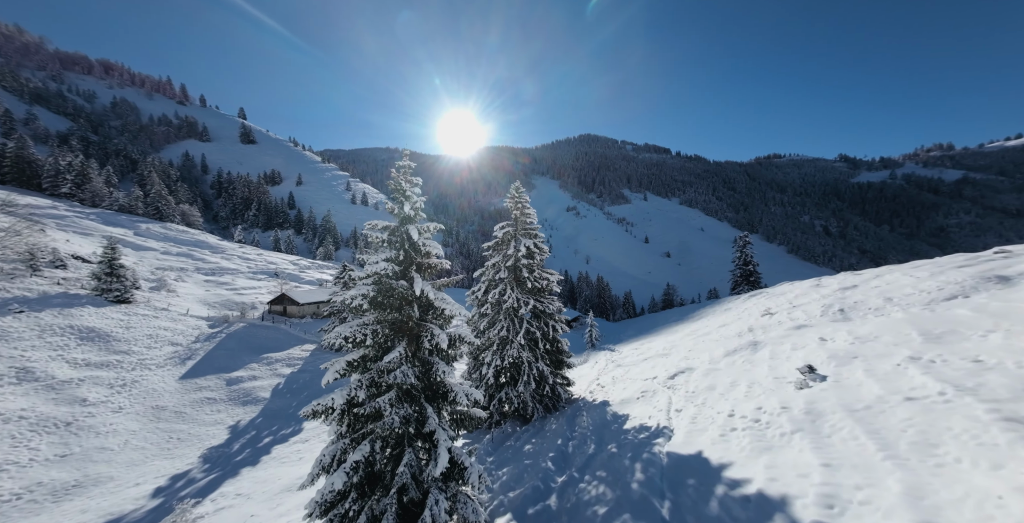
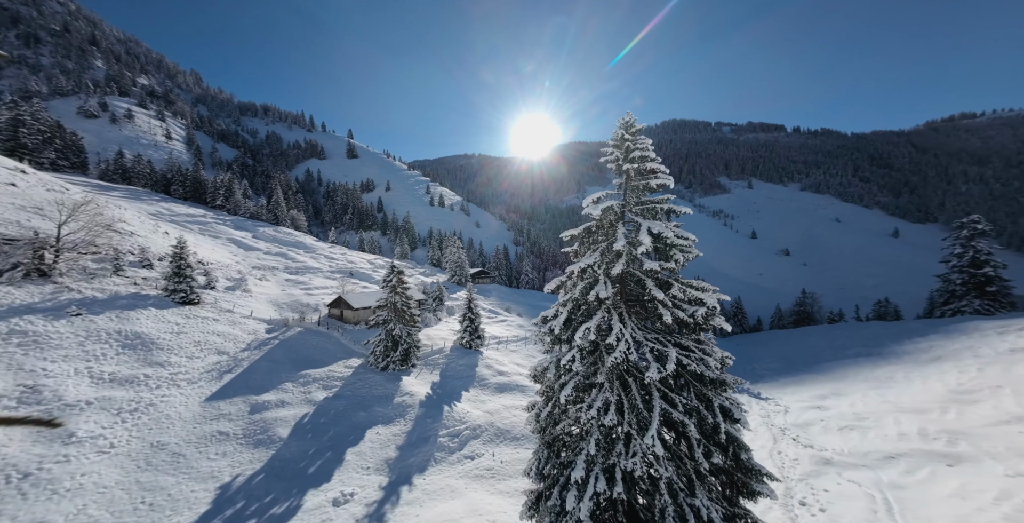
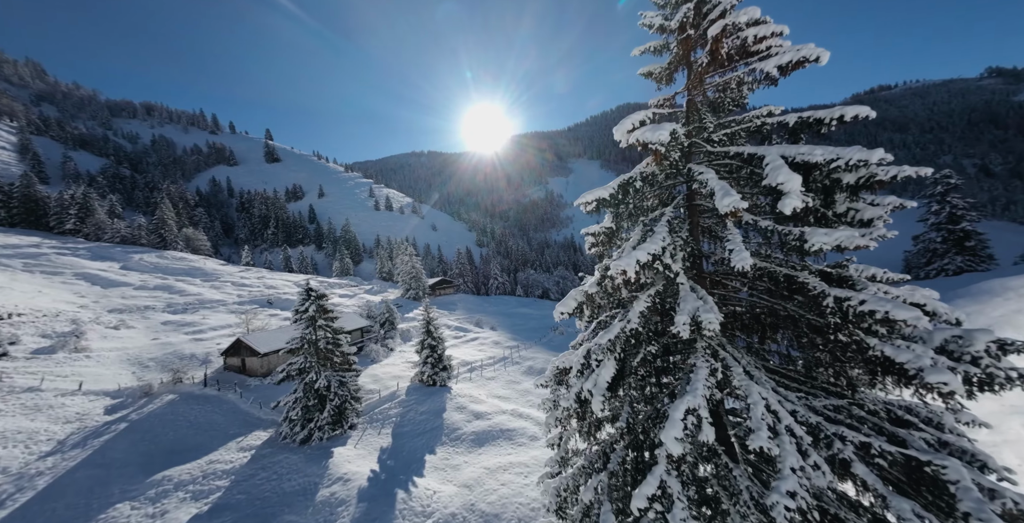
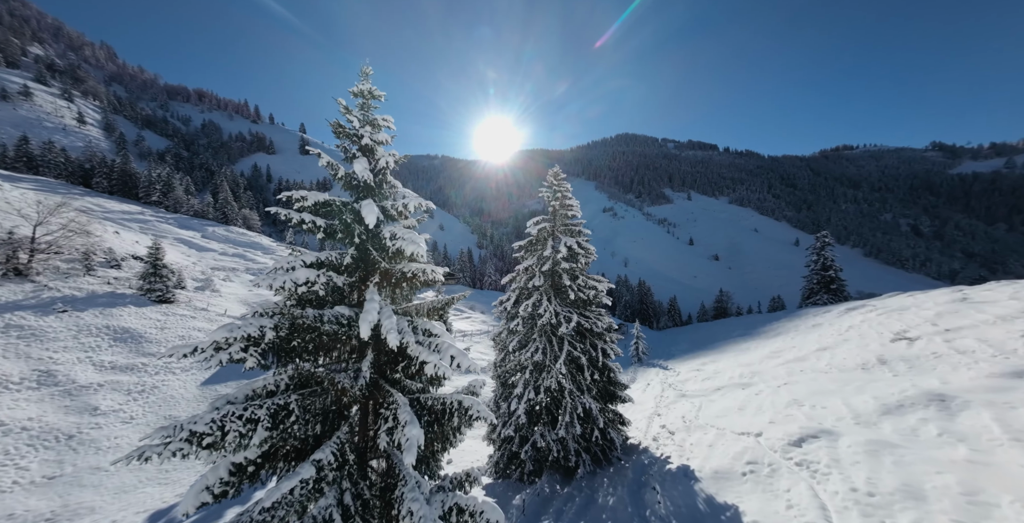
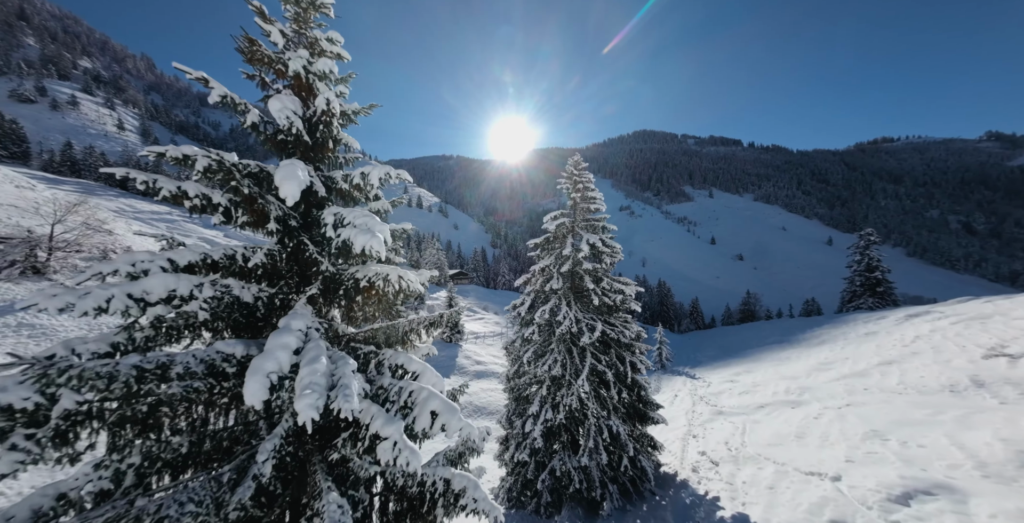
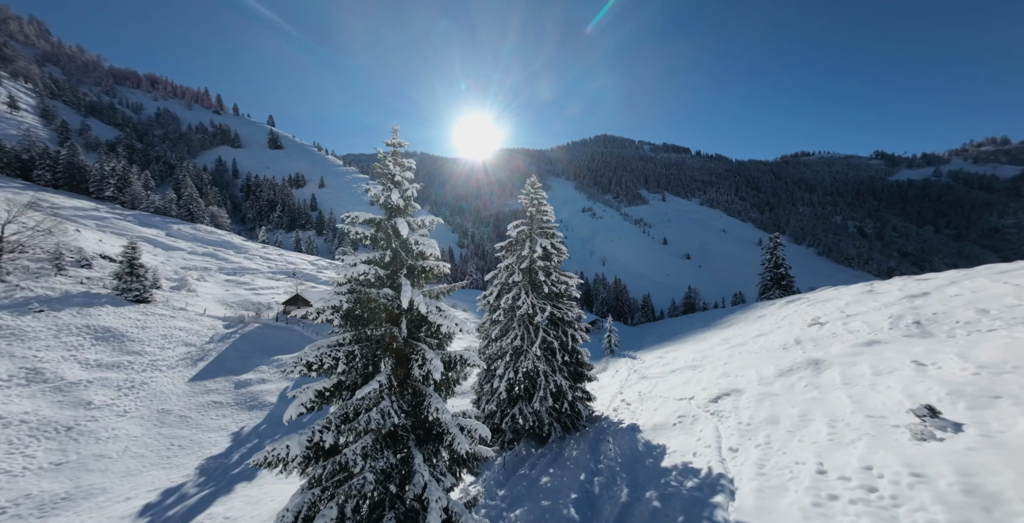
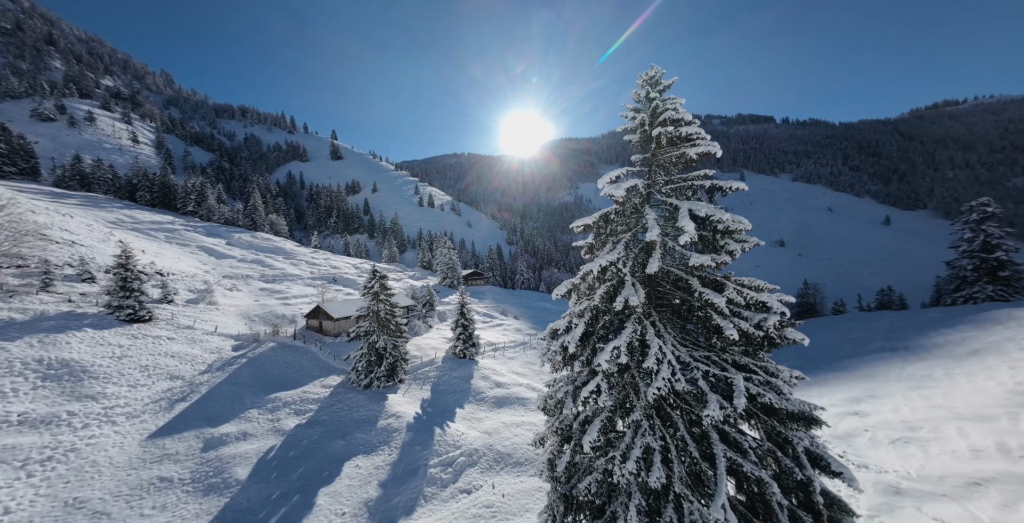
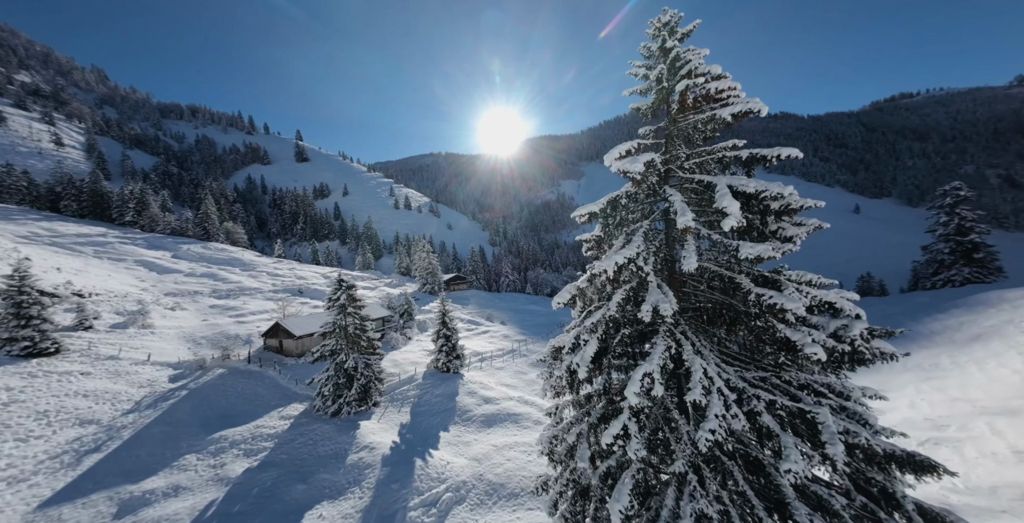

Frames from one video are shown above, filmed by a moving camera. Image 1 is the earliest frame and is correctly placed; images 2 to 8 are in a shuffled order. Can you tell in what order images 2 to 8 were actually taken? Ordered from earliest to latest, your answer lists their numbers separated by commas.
6, 4, 5, 2, 7, 8, 3
